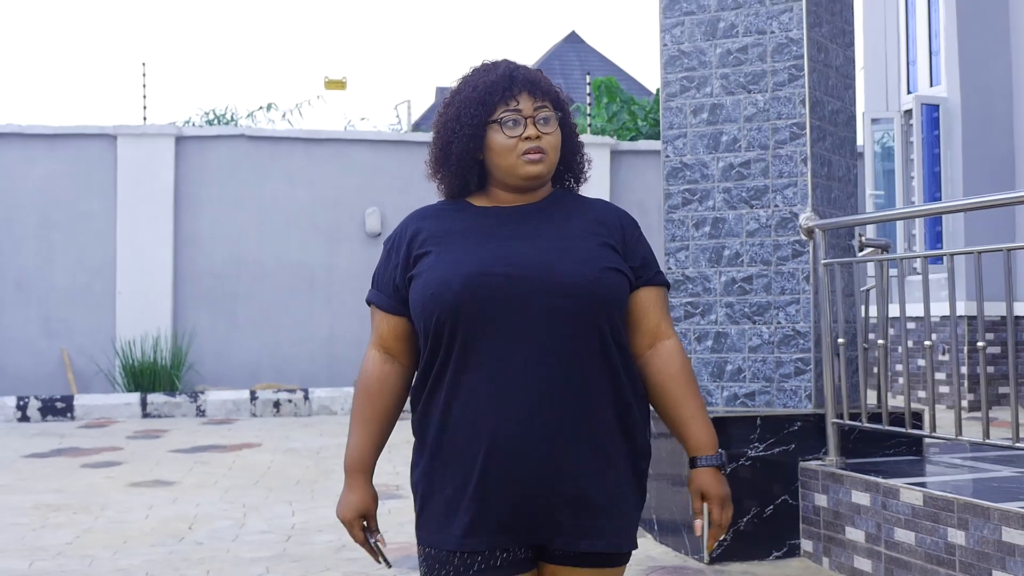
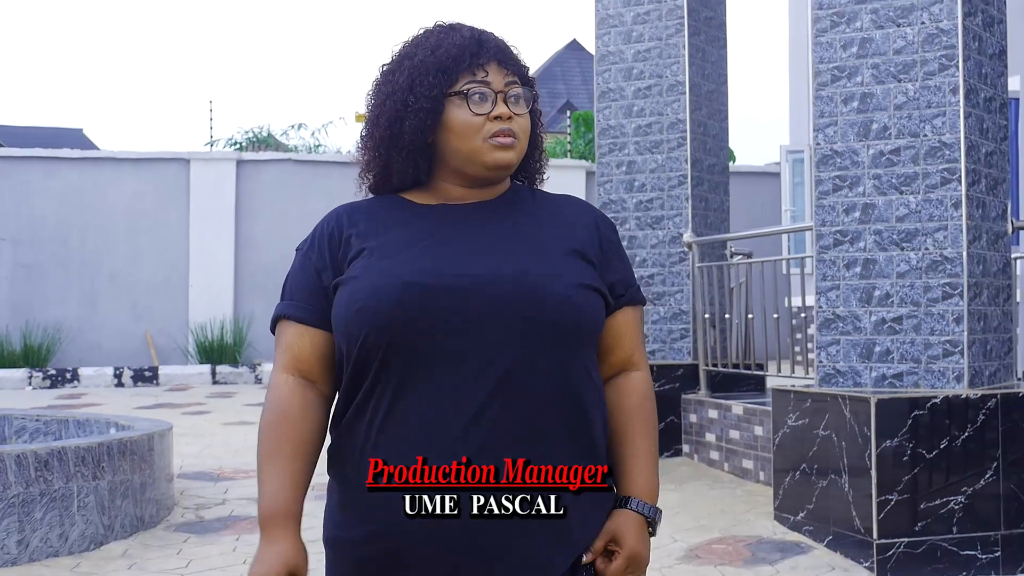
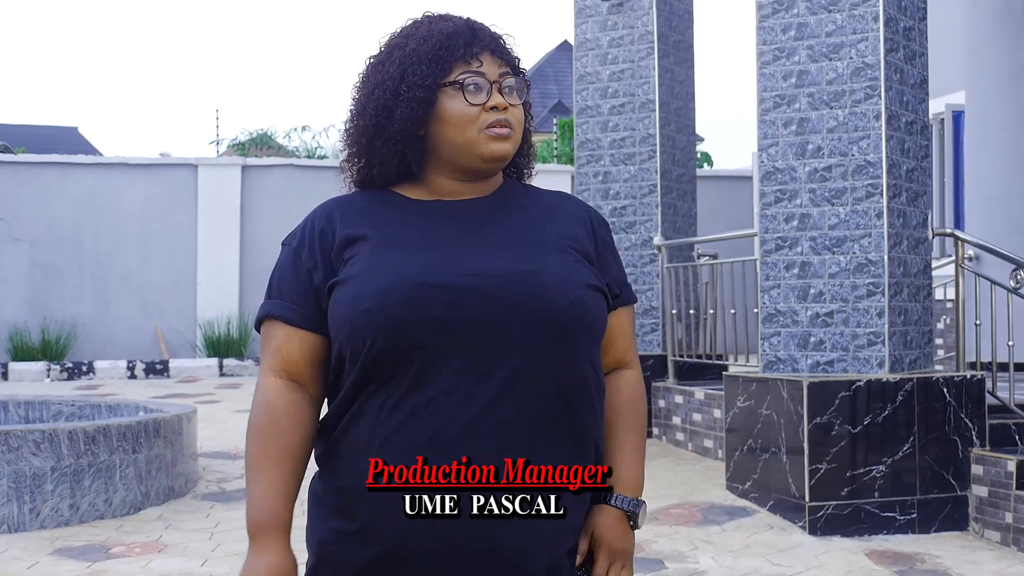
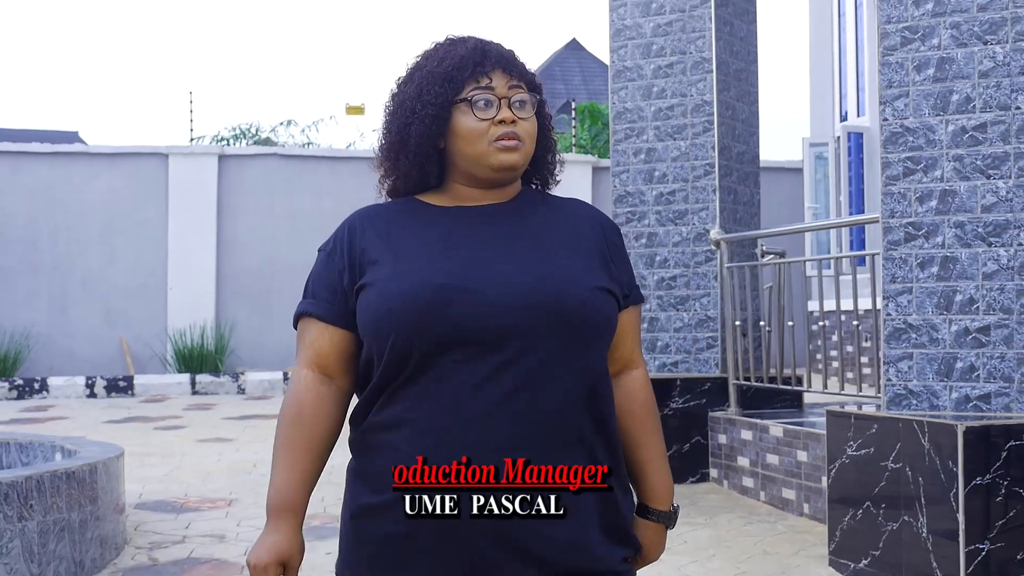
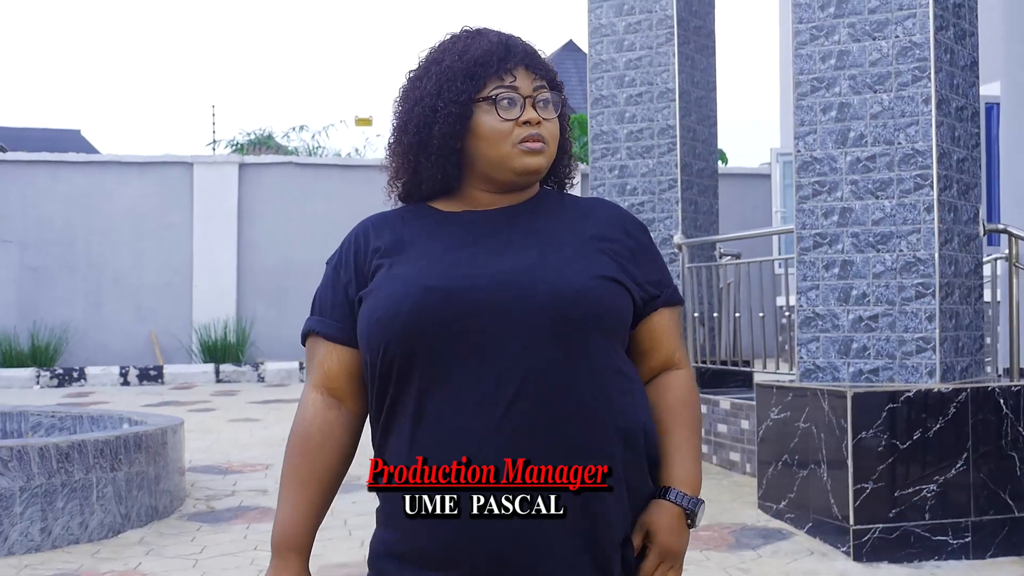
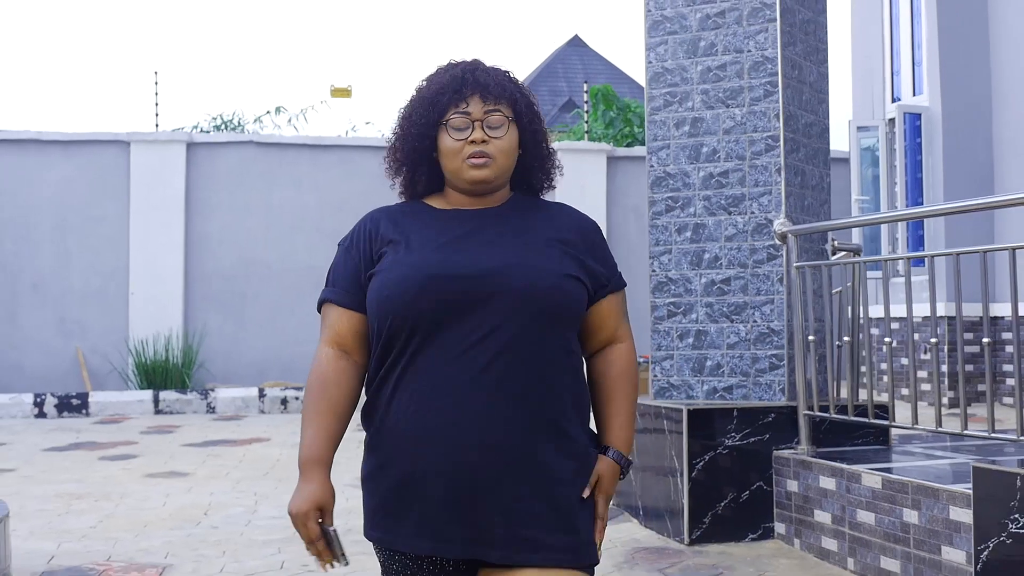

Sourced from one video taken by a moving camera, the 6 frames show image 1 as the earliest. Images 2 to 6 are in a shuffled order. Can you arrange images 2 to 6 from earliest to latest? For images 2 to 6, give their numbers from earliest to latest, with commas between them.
6, 4, 2, 5, 3
